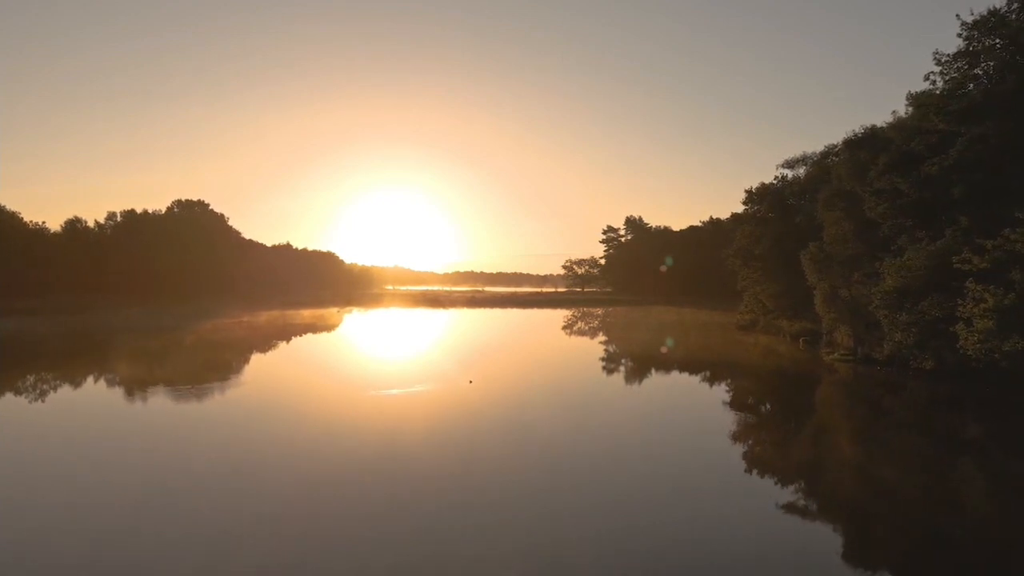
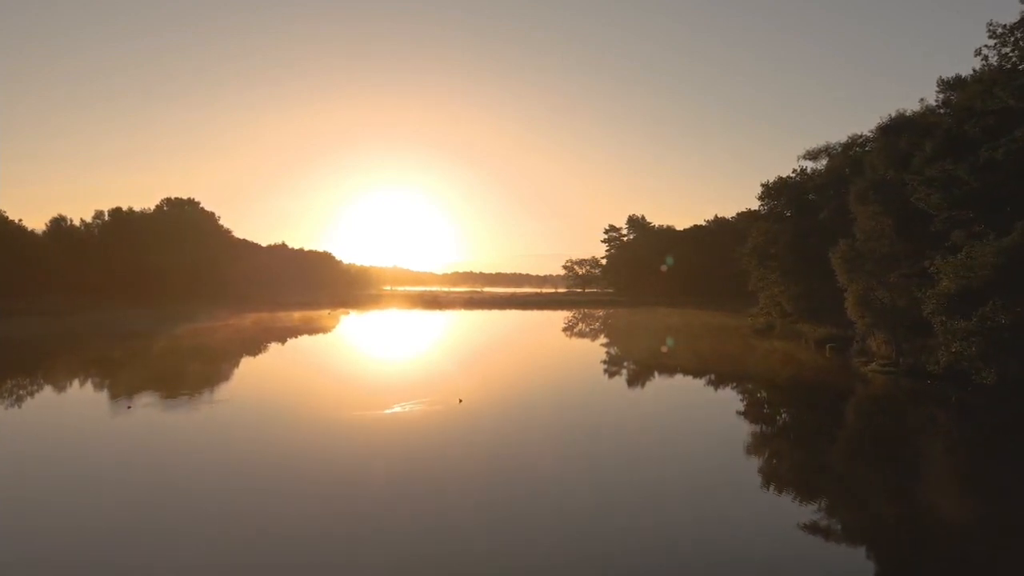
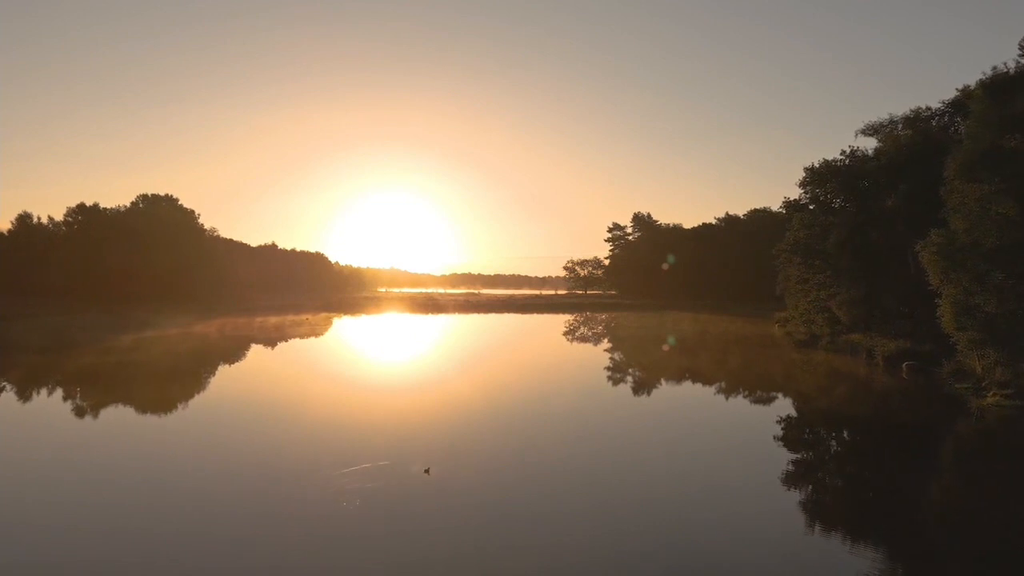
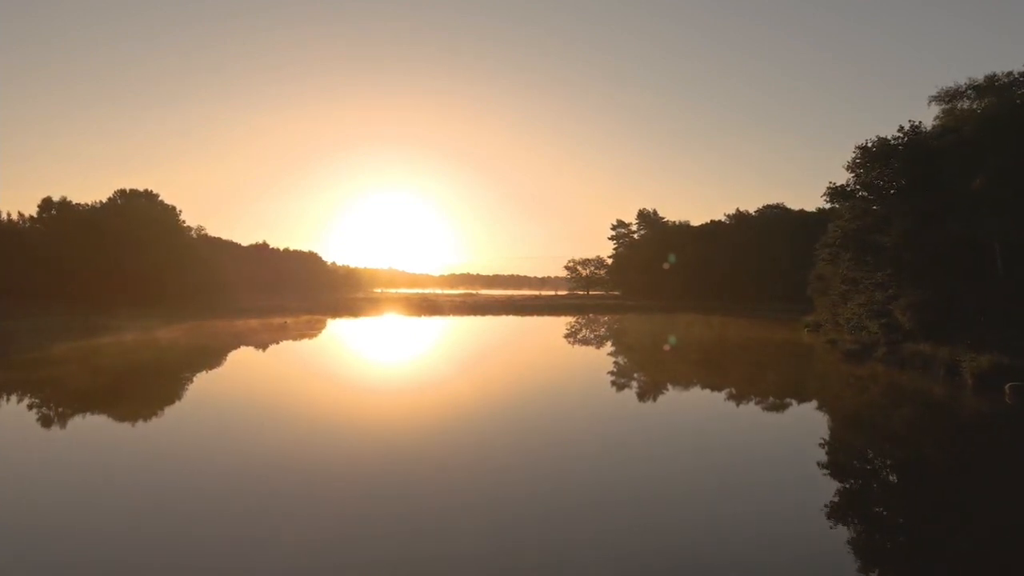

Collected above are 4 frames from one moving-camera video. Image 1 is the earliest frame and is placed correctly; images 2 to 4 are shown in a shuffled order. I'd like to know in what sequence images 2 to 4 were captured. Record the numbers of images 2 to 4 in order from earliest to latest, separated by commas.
2, 3, 4
